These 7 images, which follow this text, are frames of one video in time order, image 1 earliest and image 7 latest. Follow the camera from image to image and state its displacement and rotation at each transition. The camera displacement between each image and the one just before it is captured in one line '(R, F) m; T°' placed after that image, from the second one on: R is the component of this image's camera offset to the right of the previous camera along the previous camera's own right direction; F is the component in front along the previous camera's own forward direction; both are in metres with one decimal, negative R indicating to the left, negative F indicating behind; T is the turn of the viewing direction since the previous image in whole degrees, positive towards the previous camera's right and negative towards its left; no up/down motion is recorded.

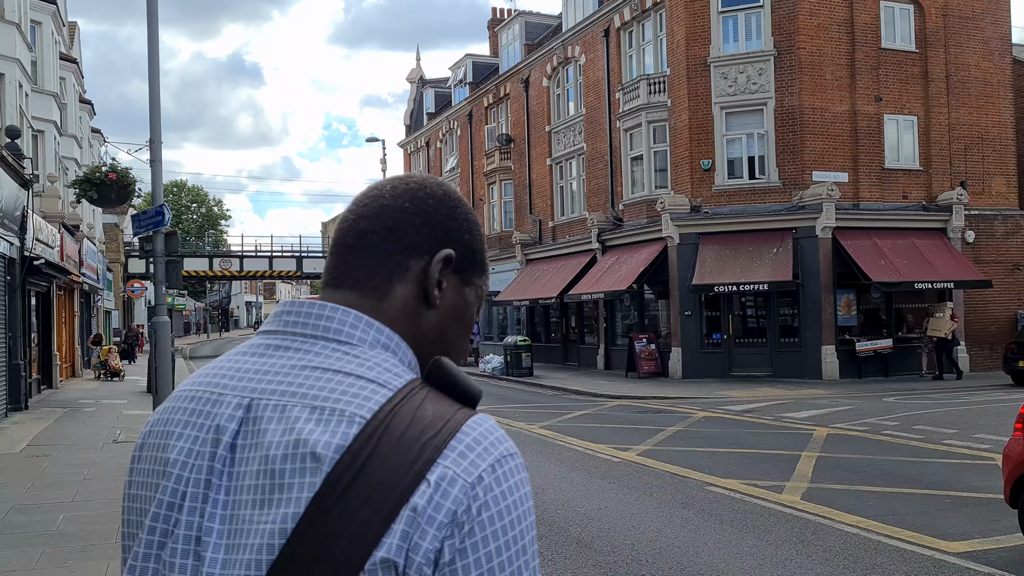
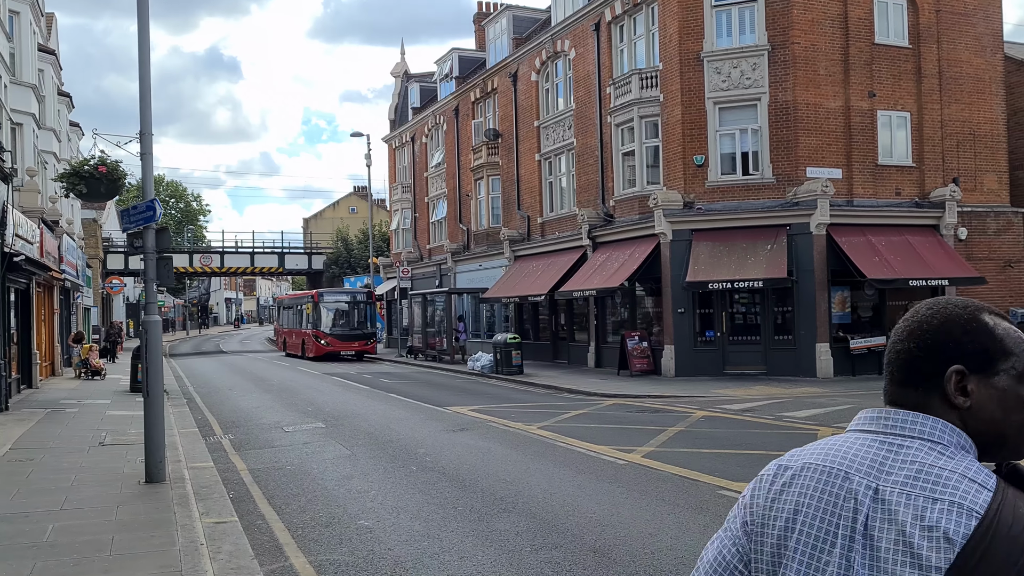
(-0.3, +0.3) m; +1°
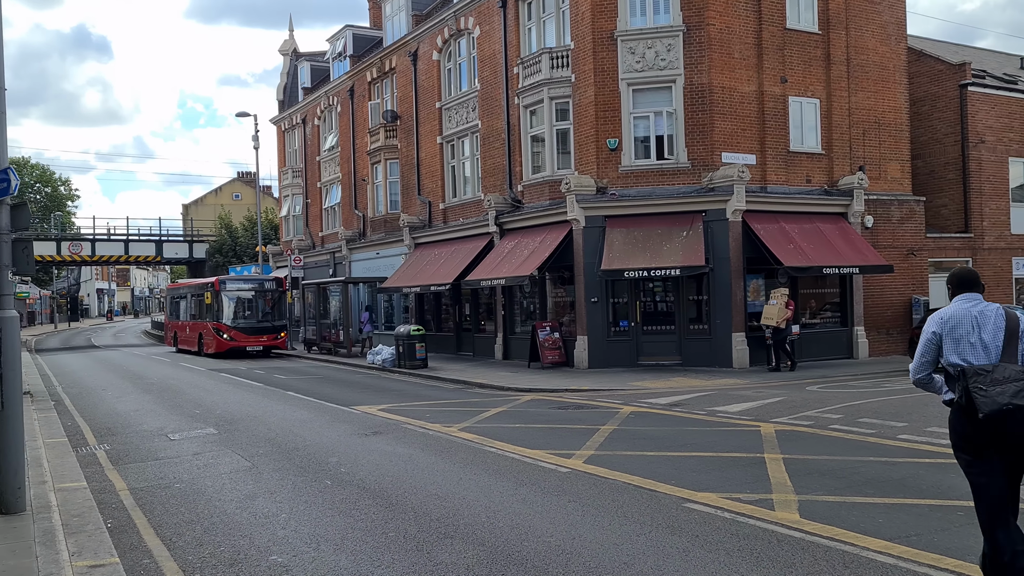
(-0.4, +1.2) m; +8°
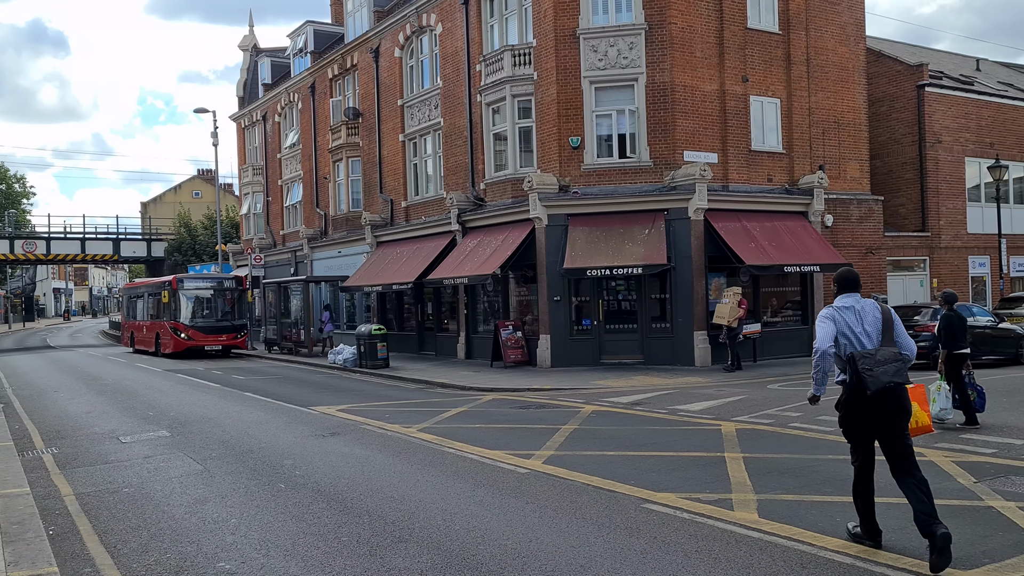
(+0.1, +0.2) m; +2°
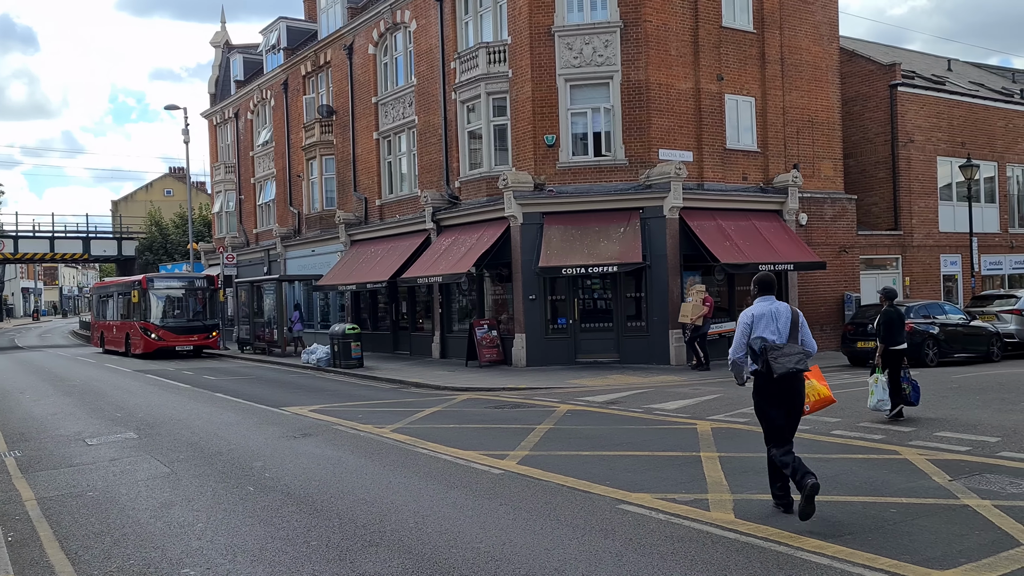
(0.0, +0.1) m; +2°
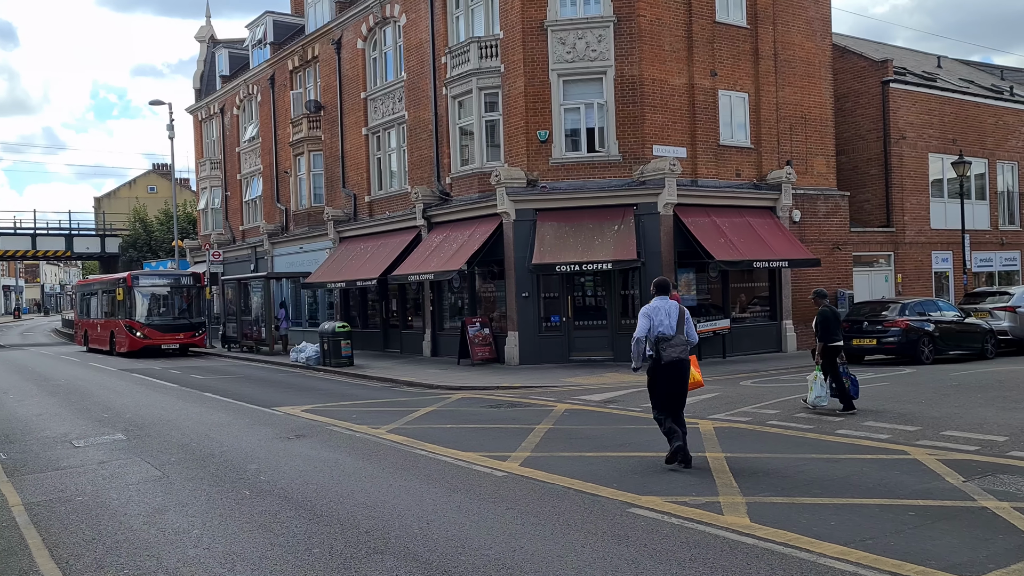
(-0.2, +0.2) m; +1°
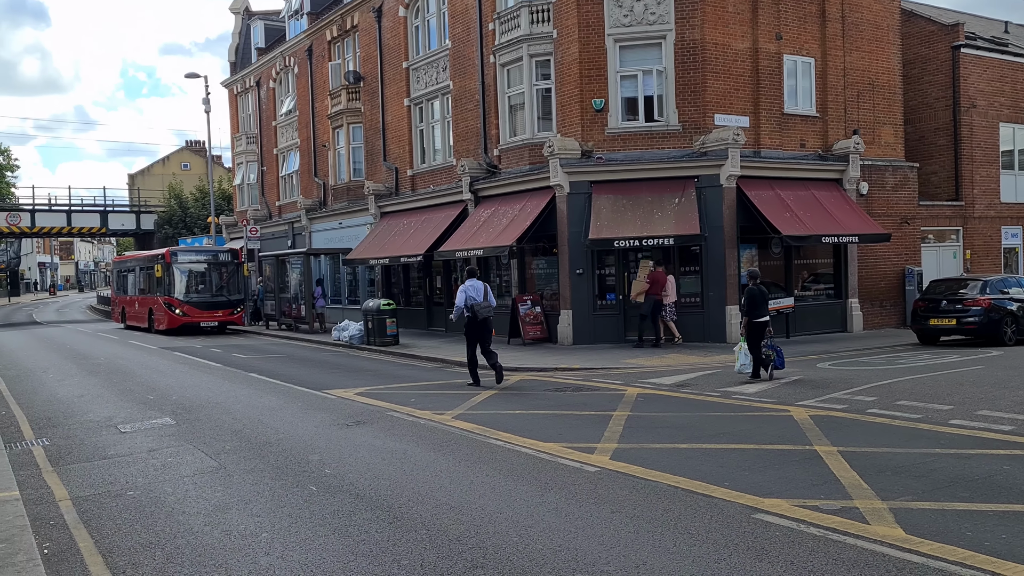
(-0.6, +0.7) m; -2°
